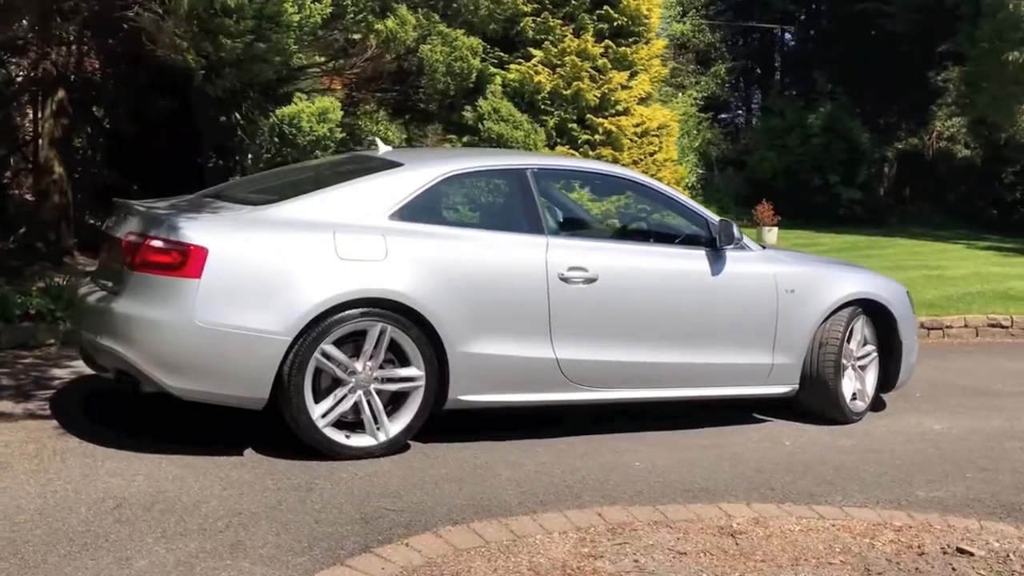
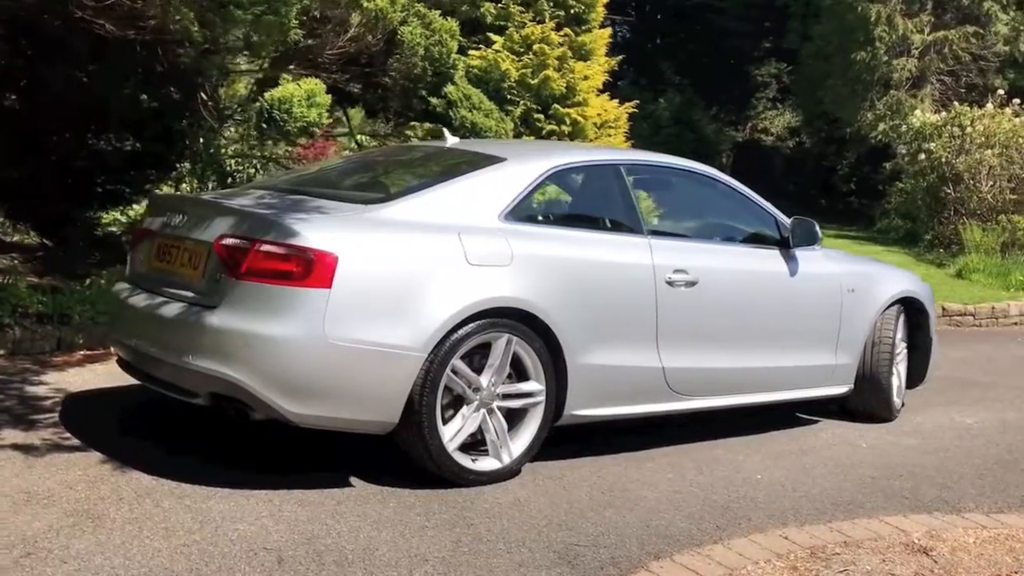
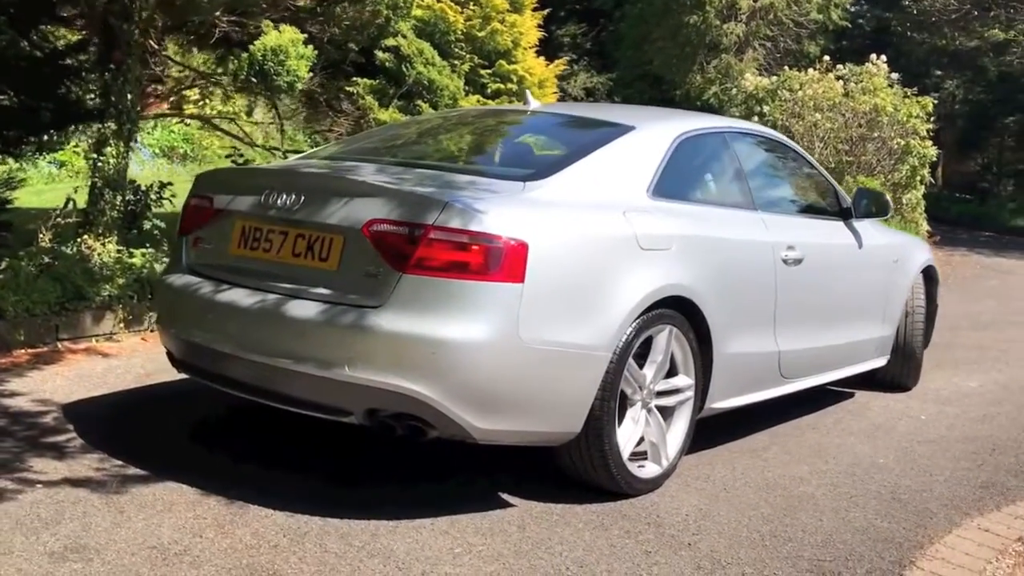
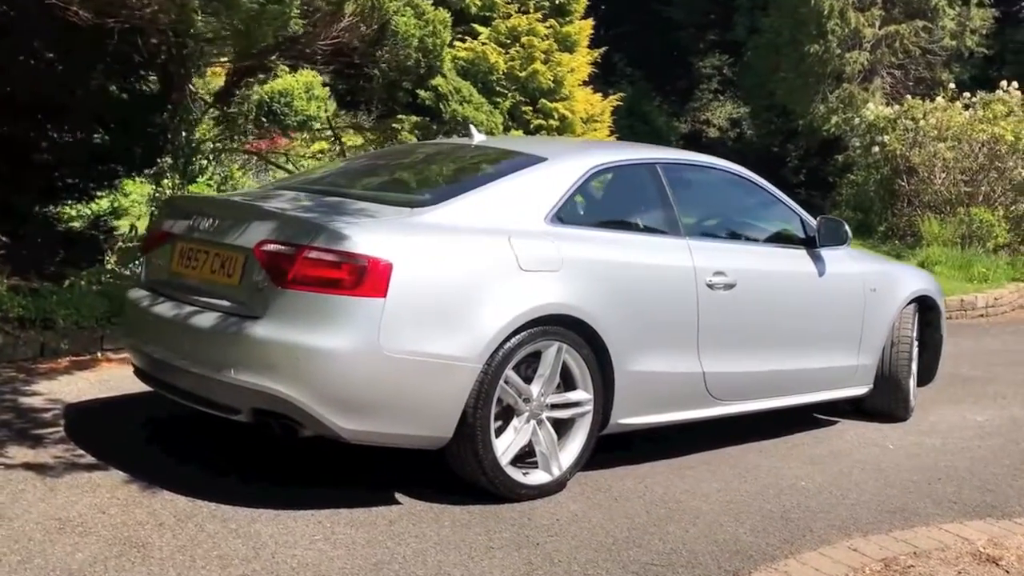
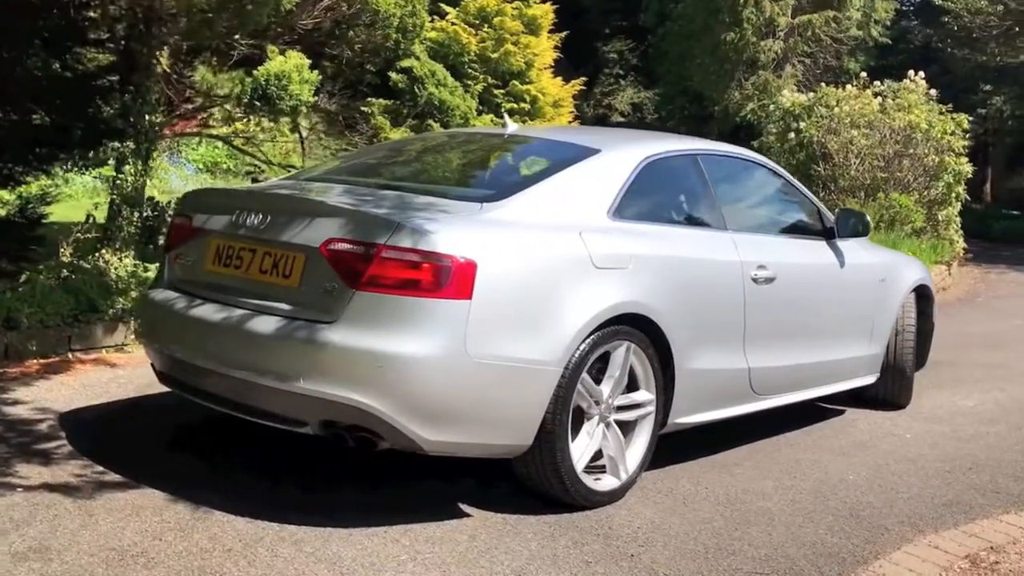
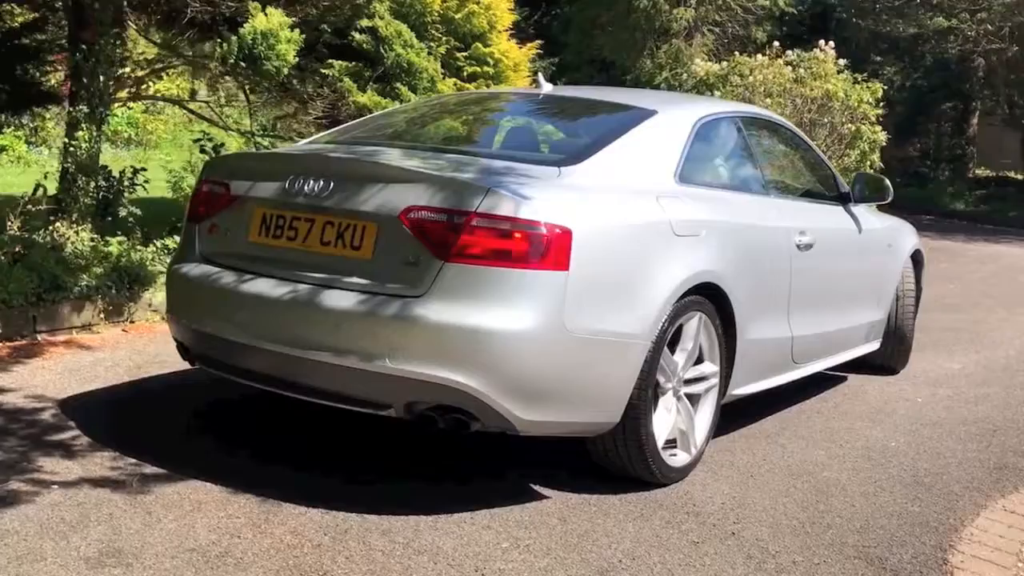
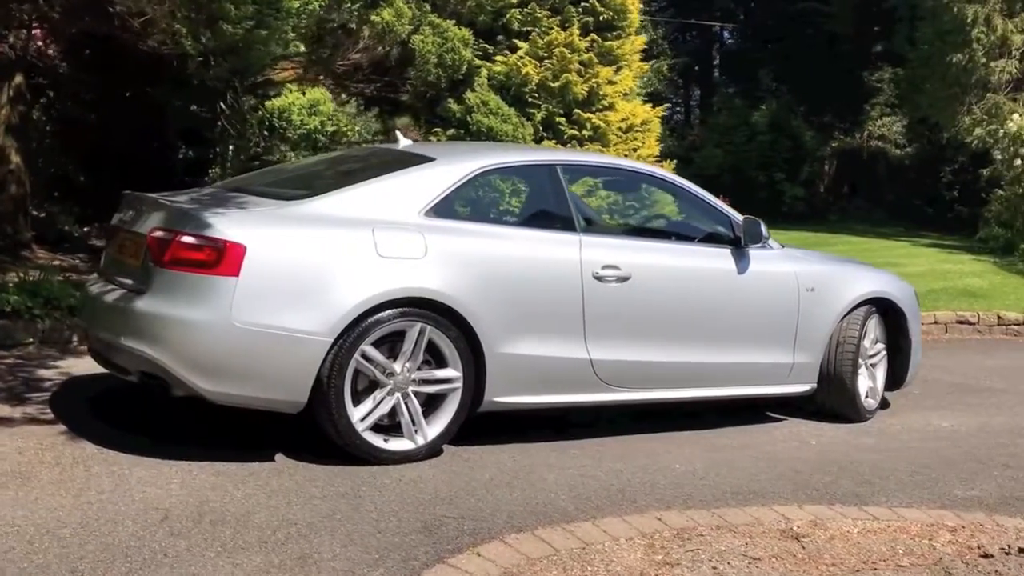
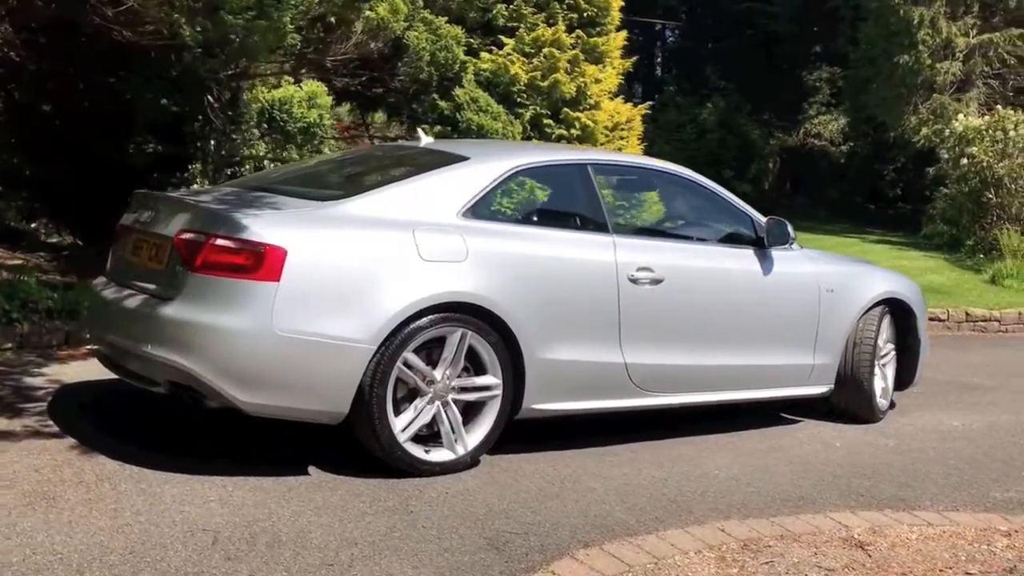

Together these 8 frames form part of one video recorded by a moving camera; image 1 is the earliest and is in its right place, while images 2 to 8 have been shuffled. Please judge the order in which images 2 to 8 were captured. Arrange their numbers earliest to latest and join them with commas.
7, 8, 2, 4, 5, 3, 6
